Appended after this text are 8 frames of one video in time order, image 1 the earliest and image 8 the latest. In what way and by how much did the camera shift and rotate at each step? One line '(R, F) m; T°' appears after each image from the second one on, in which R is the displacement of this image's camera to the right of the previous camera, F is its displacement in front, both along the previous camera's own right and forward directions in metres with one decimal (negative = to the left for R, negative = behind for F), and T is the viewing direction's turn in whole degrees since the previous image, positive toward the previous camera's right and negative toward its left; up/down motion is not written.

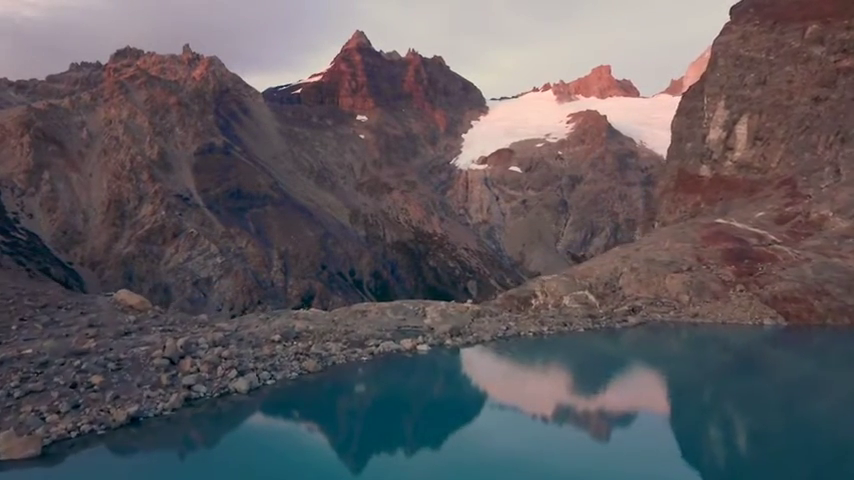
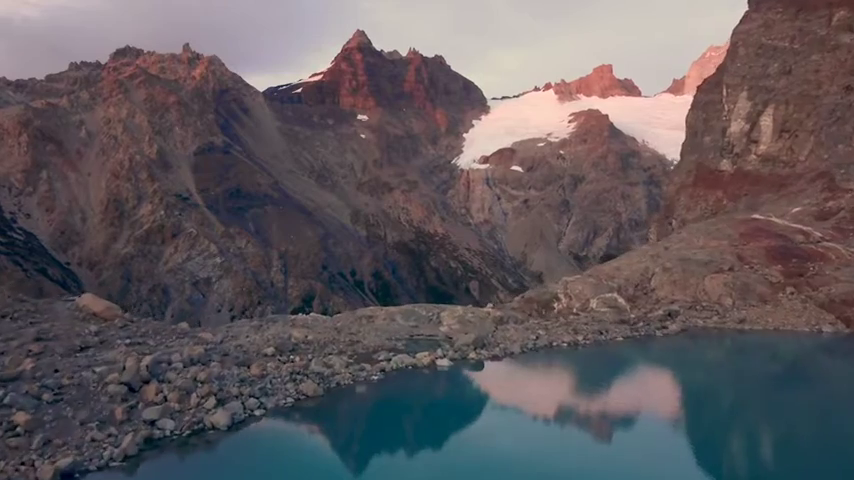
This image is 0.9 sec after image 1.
(-0.2, +1.5) m; 0°
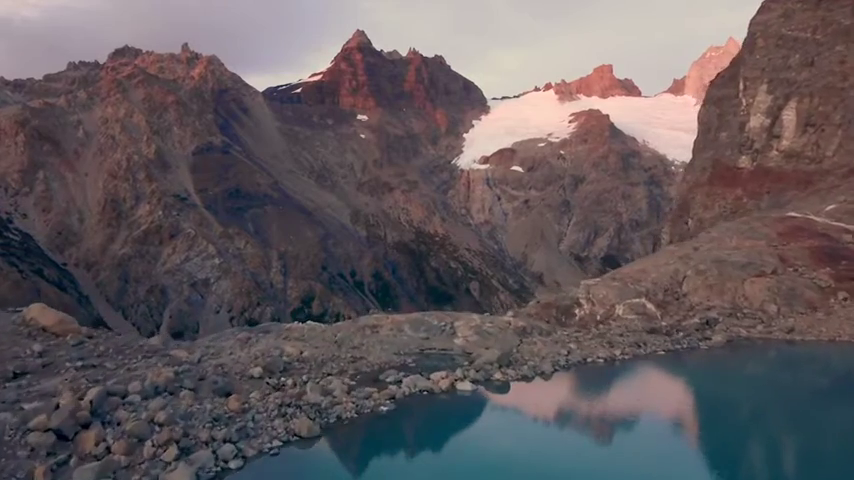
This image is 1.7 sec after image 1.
(-0.2, +1.3) m; 0°
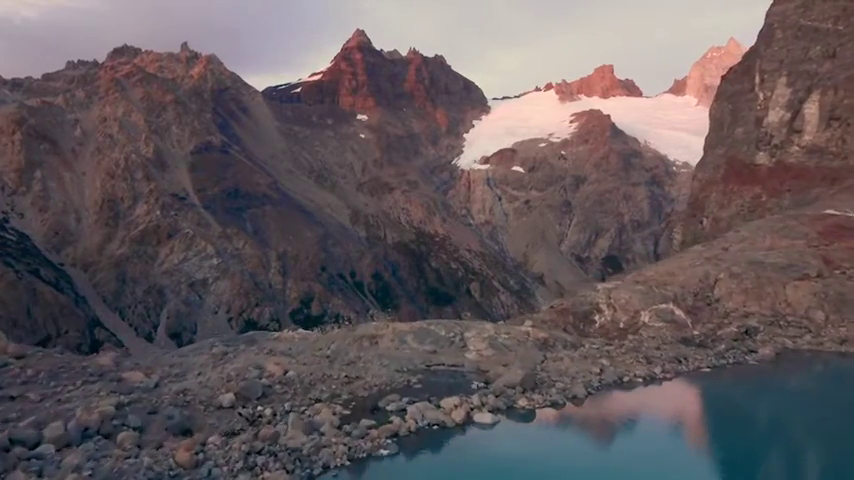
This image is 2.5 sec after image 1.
(-0.1, +1.3) m; 0°
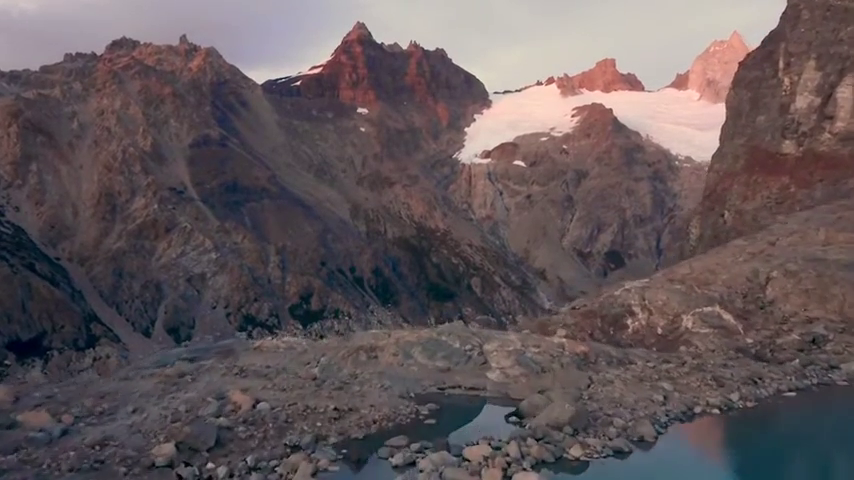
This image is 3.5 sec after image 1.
(-0.1, +1.6) m; 0°
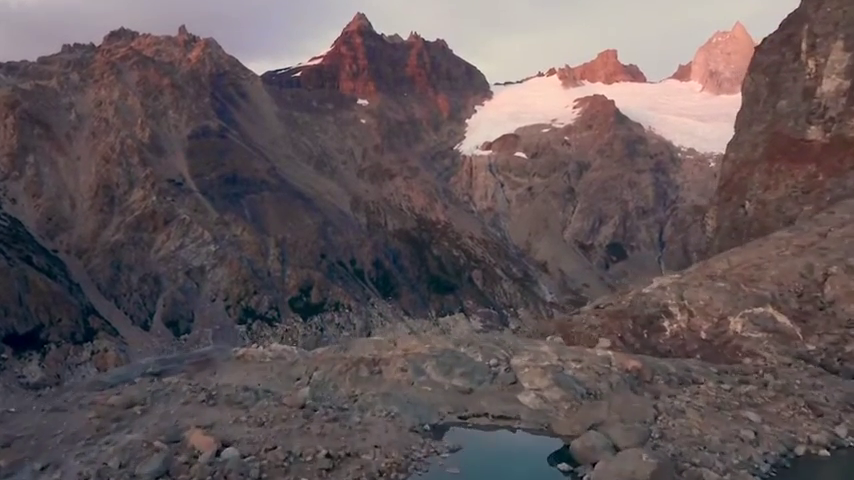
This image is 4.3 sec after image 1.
(-0.1, +1.3) m; 0°
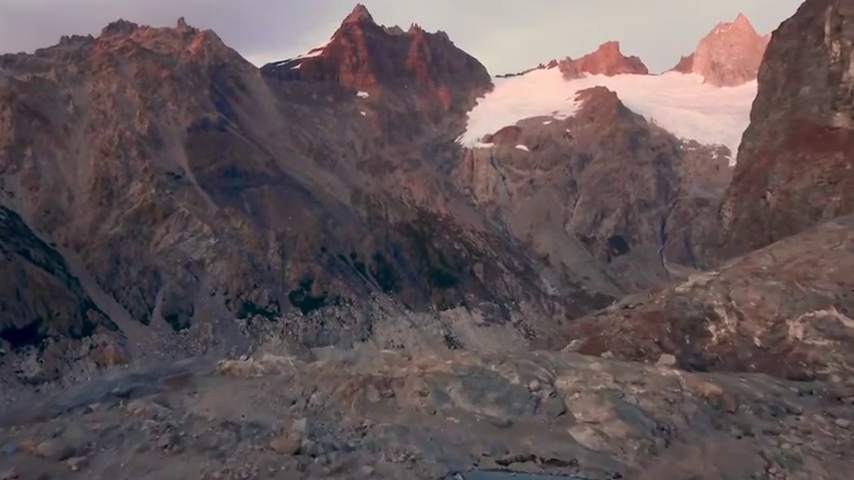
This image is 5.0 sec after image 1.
(-0.1, +1.1) m; 0°
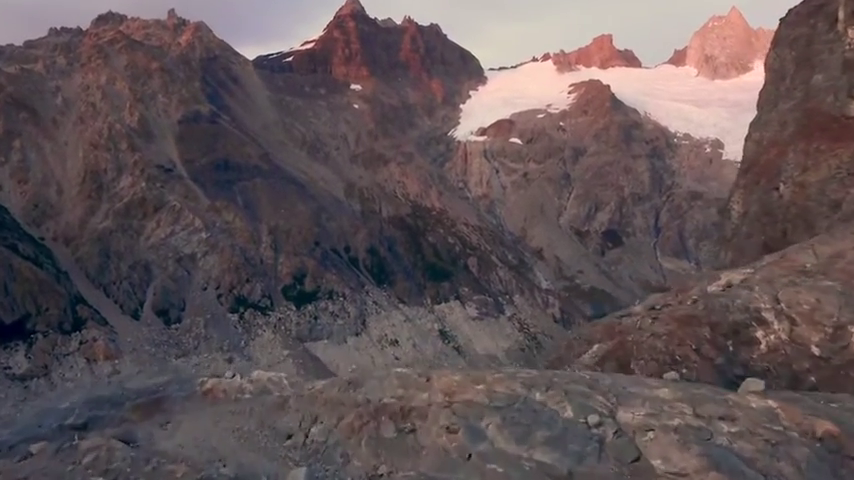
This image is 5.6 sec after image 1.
(-0.2, +1.0) m; +1°
